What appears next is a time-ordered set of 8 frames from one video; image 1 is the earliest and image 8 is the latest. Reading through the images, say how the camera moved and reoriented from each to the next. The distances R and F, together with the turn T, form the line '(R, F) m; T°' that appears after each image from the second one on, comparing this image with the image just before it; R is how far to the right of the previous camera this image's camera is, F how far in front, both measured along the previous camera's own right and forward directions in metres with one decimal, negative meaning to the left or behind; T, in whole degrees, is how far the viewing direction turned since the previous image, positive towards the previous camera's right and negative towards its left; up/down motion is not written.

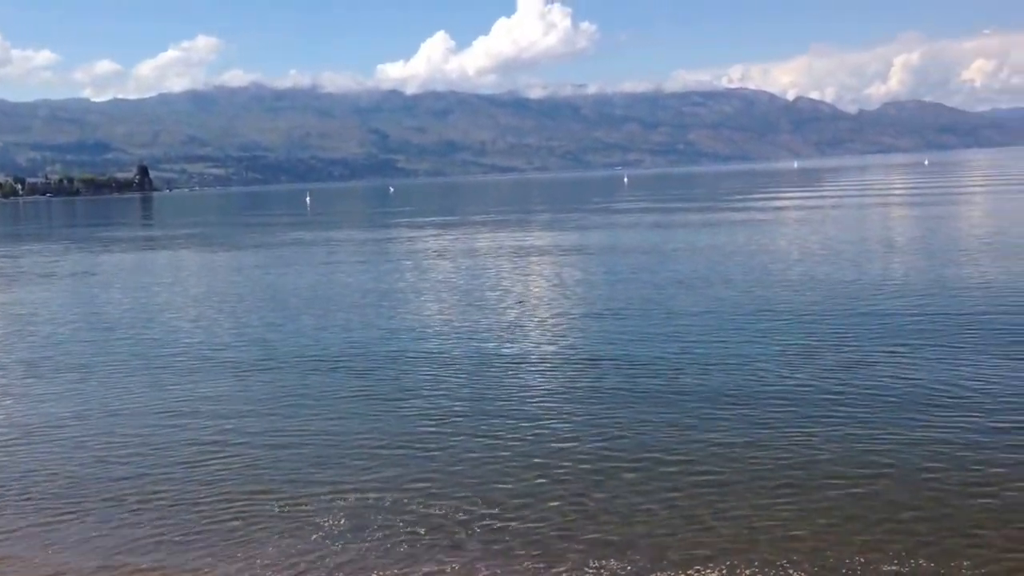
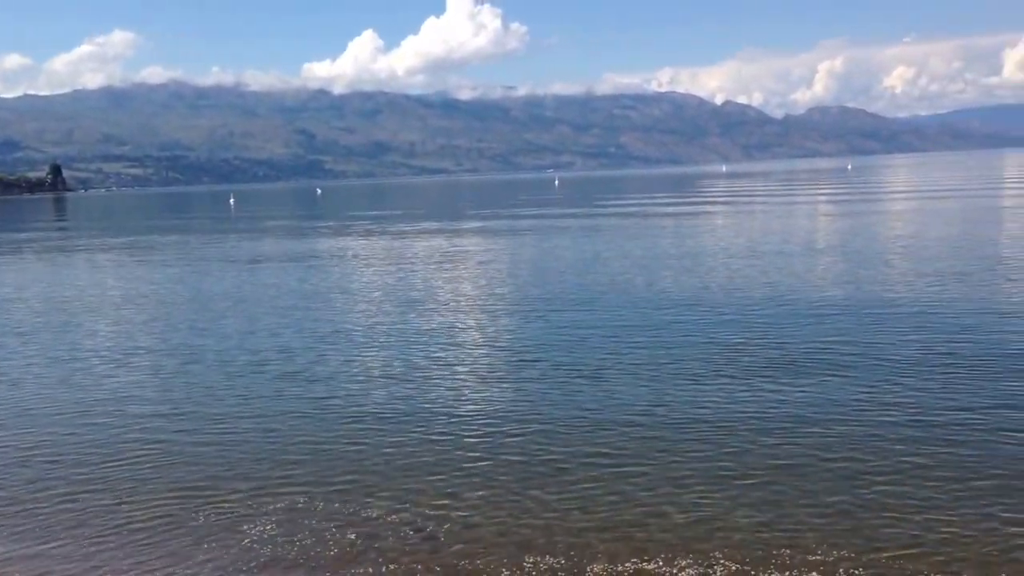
(-0.5, +0.3) m; +4°
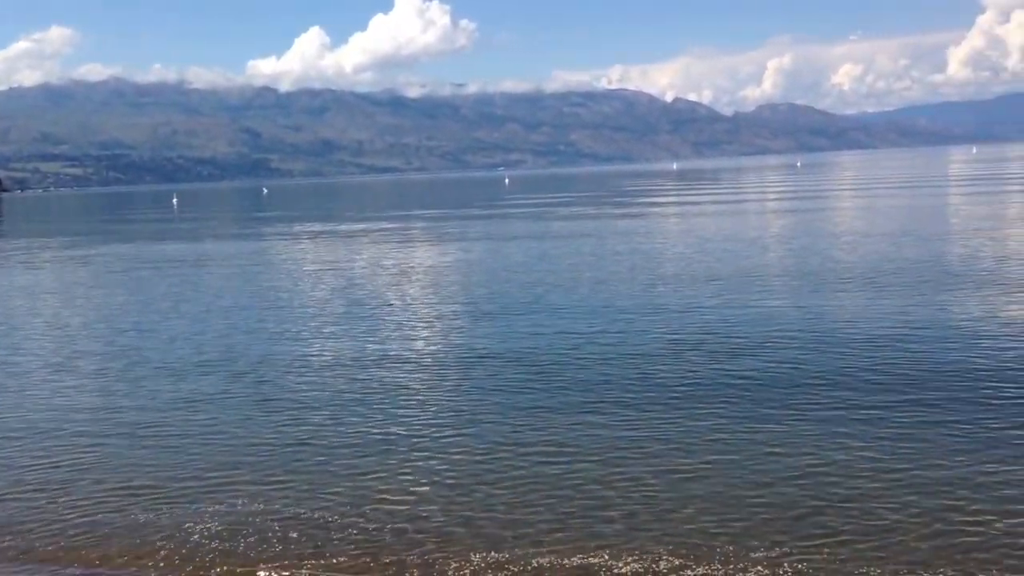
(-0.3, +0.5) m; +3°
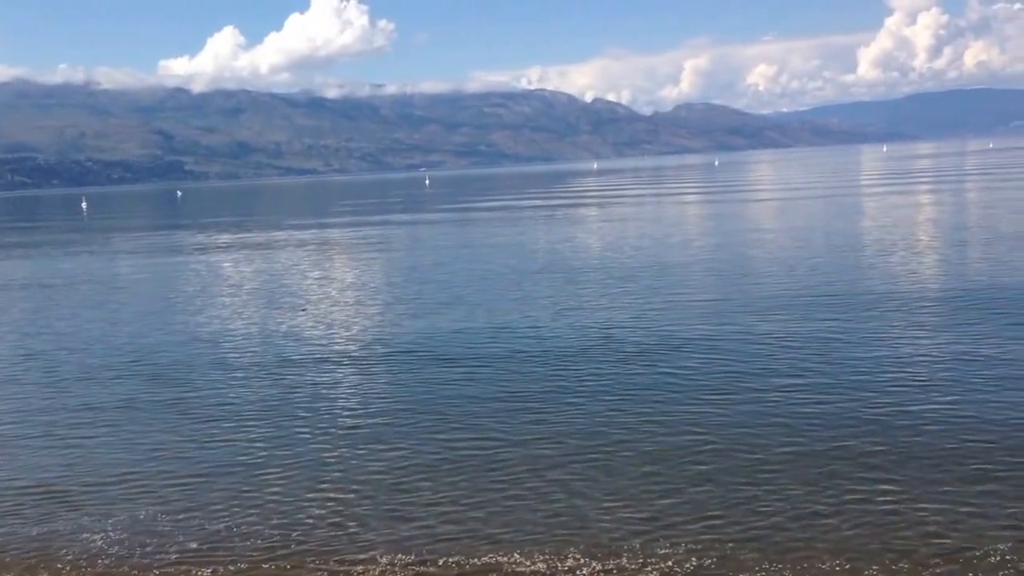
(-0.5, +0.2) m; +4°
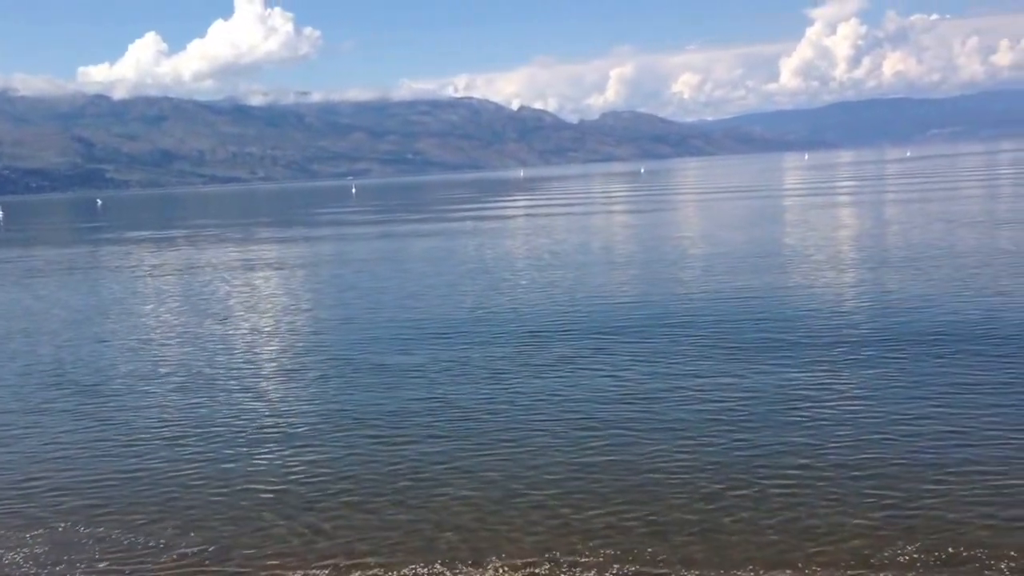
(0.0, 0.0) m; +4°
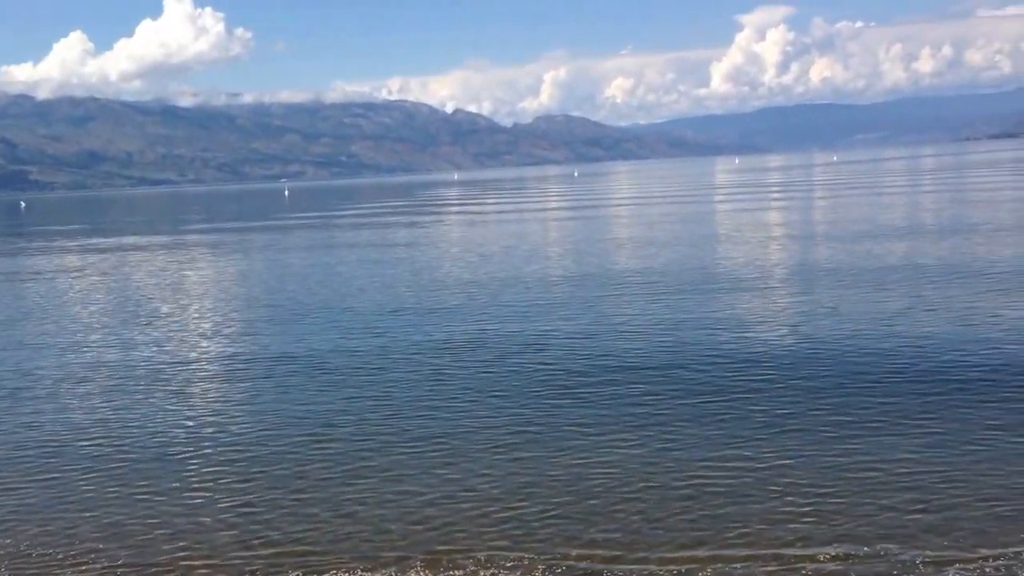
(-0.2, 0.0) m; +3°
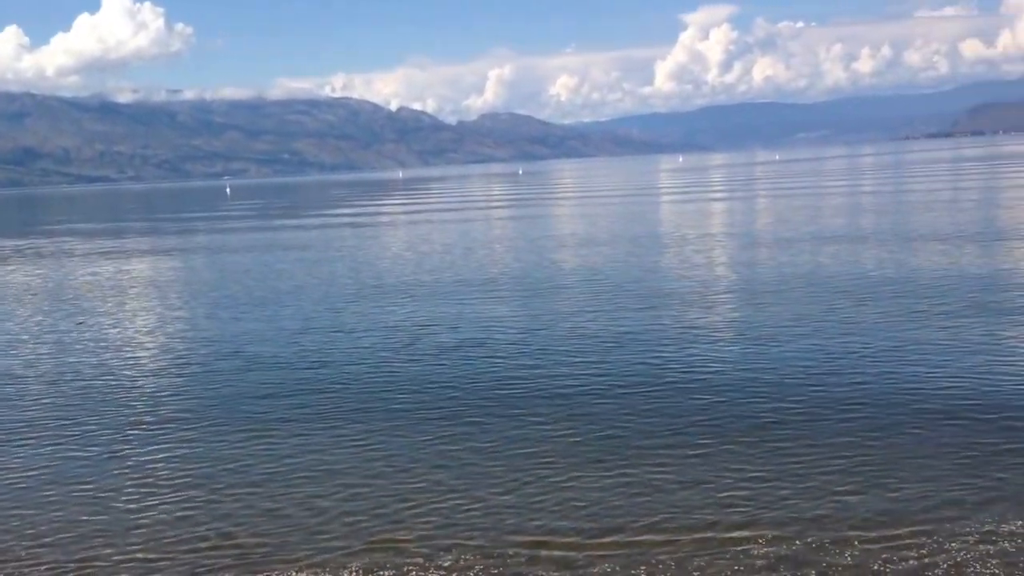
(0.0, +0.1) m; +3°
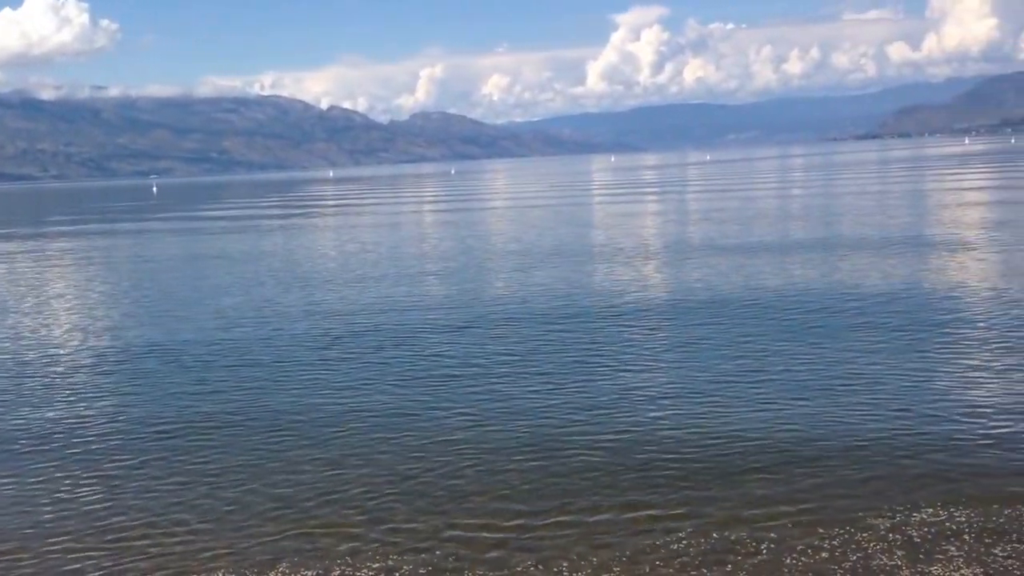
(+0.1, +0.1) m; +3°
